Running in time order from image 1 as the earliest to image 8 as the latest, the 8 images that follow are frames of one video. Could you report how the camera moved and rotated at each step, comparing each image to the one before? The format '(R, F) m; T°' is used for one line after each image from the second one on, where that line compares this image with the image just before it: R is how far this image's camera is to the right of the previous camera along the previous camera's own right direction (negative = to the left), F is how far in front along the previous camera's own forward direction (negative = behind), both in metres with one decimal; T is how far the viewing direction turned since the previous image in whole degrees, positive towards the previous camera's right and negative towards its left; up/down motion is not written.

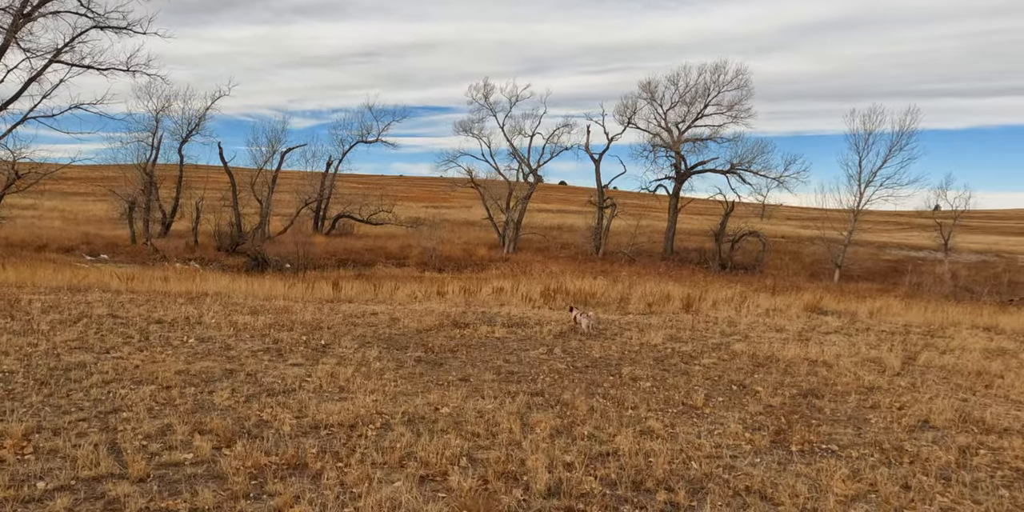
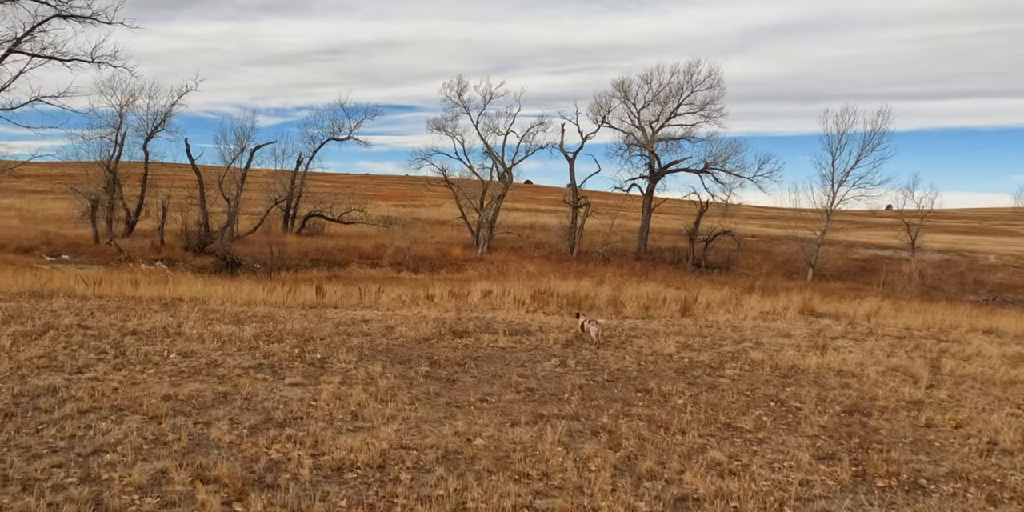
(-0.6, +0.9) m; +2°
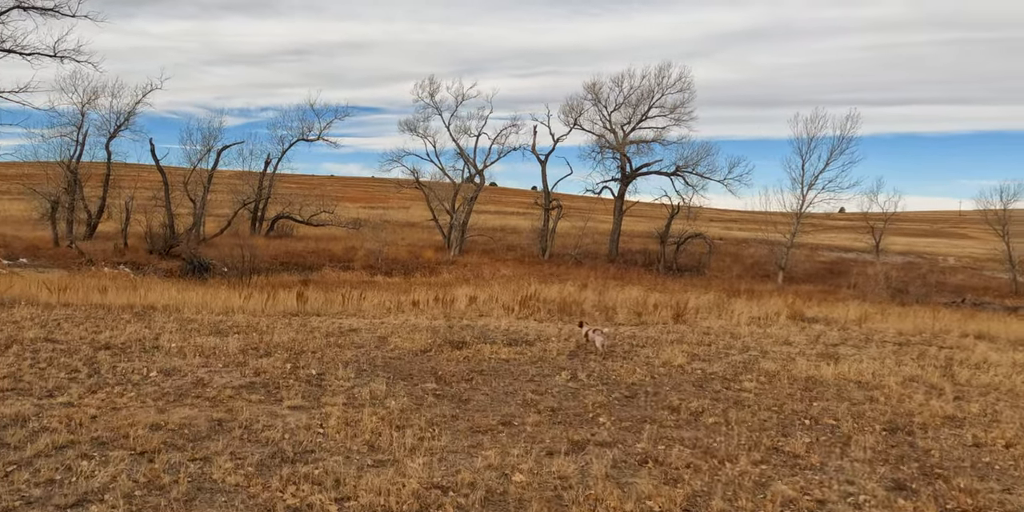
(-0.5, +0.7) m; +2°
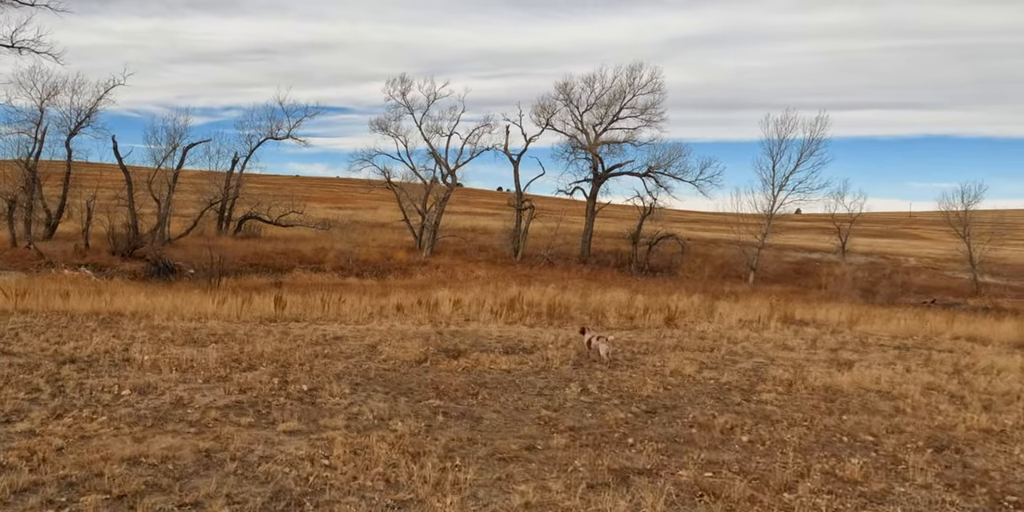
(-0.5, +0.8) m; +2°
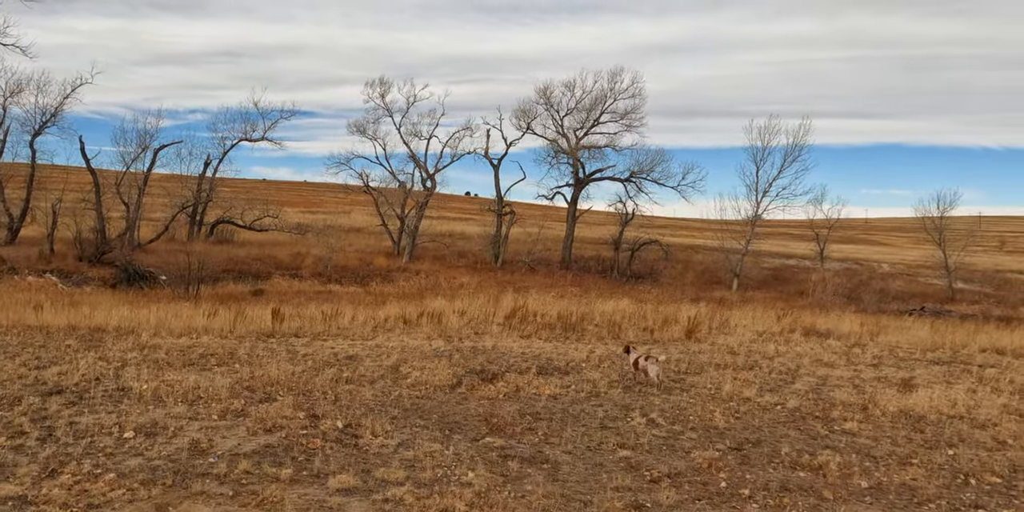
(-0.9, +1.2) m; +2°
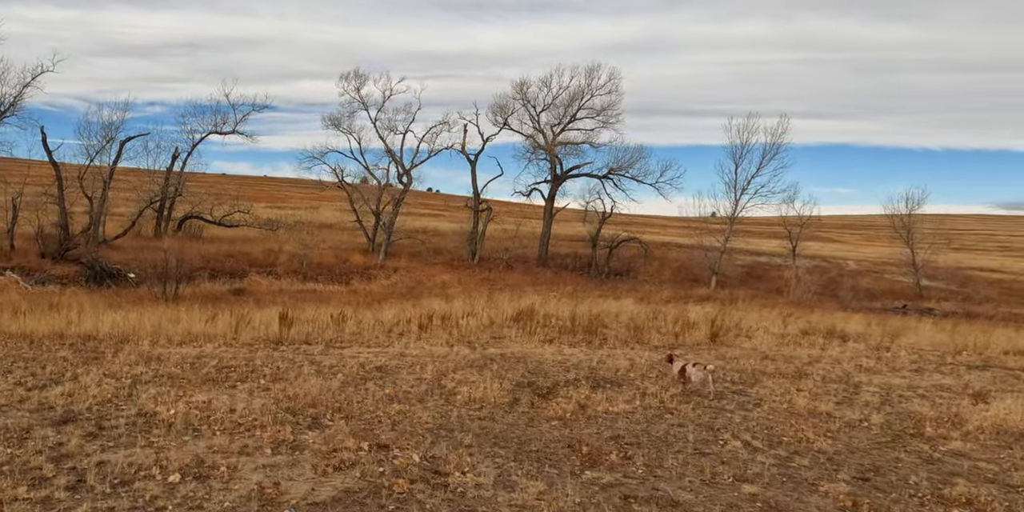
(-1.1, +1.0) m; +2°
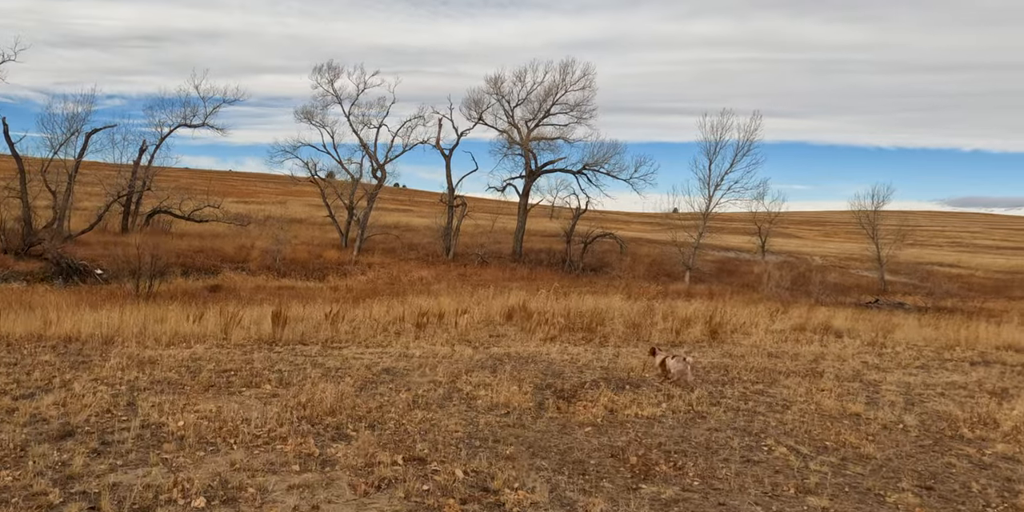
(-0.6, +0.5) m; +2°
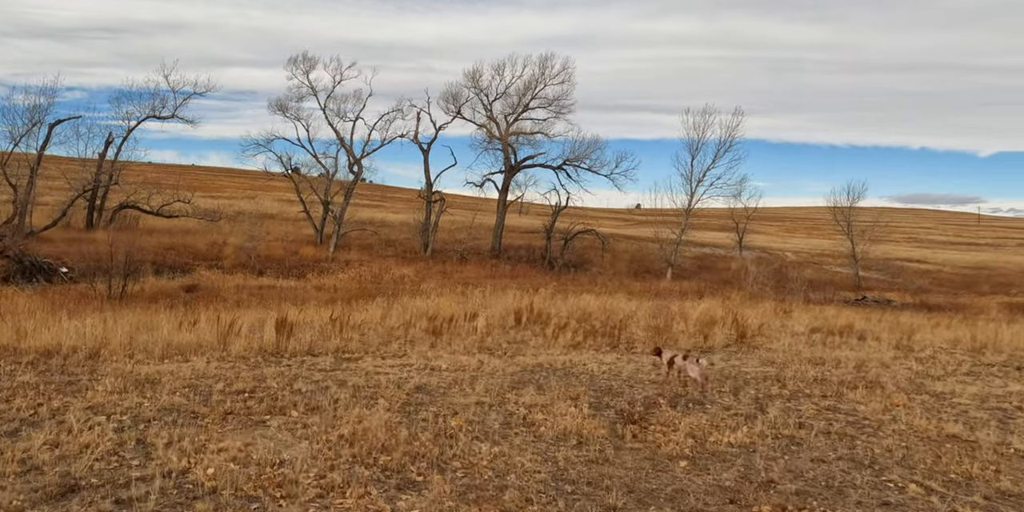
(-0.9, +1.2) m; +2°
